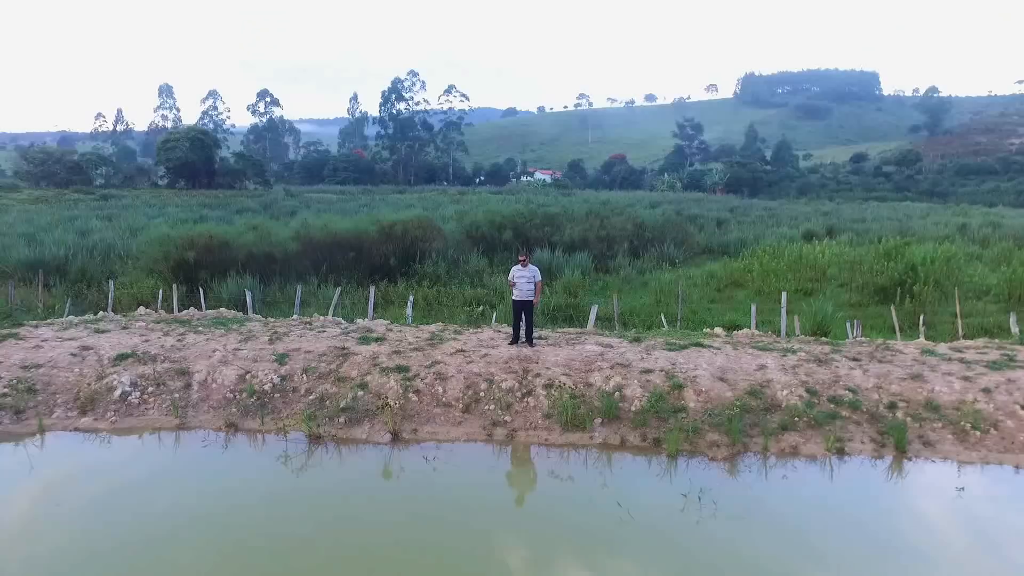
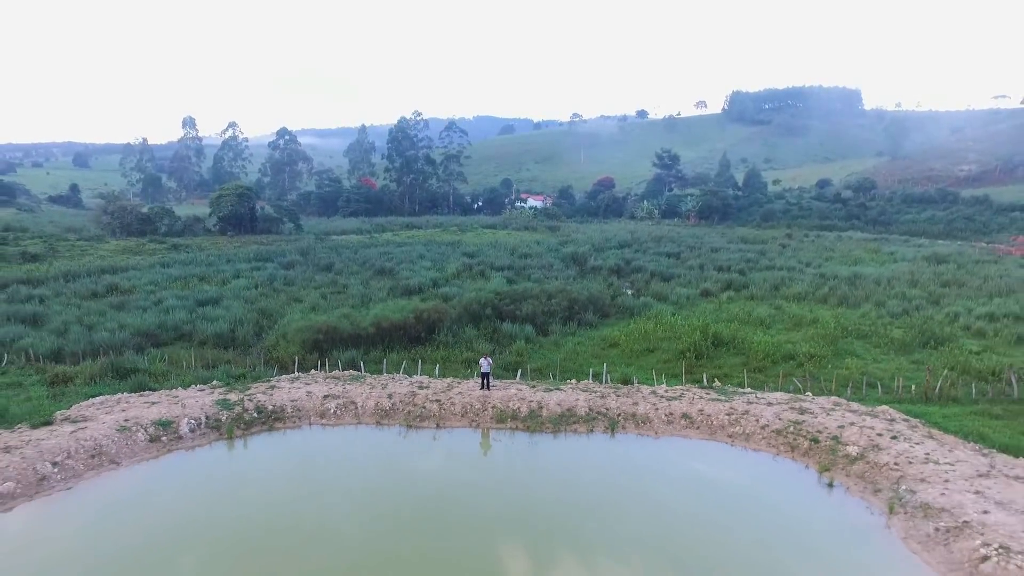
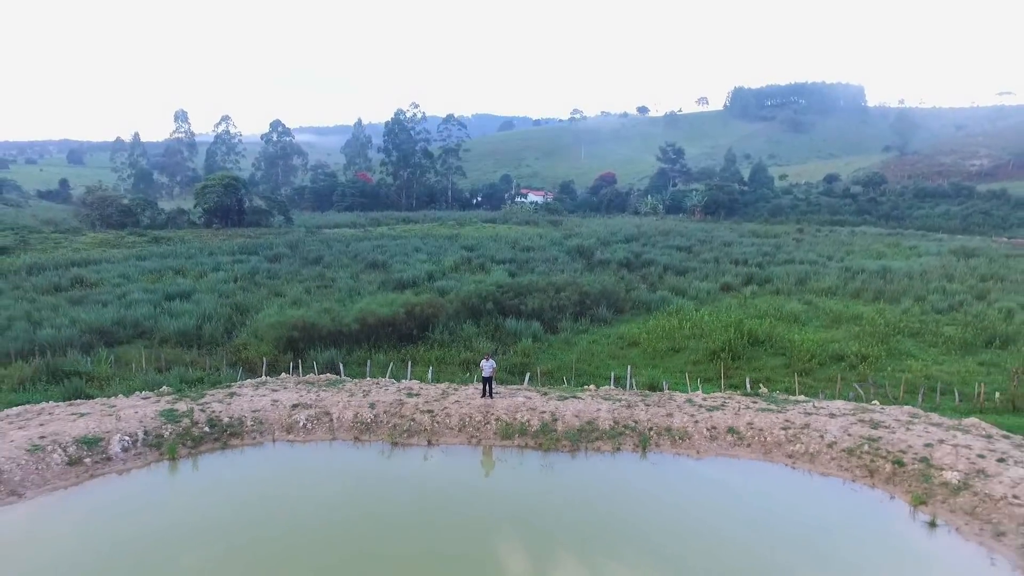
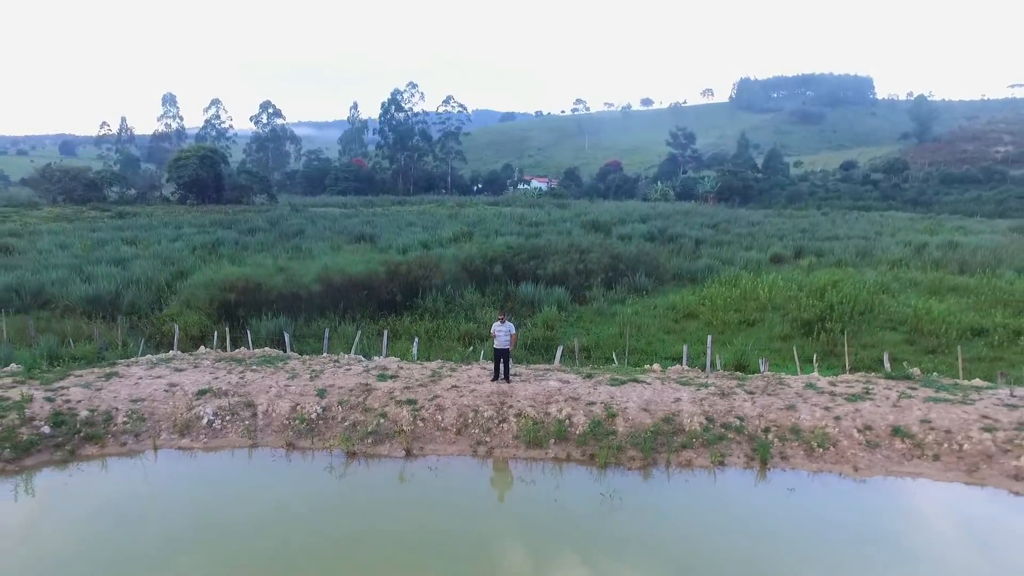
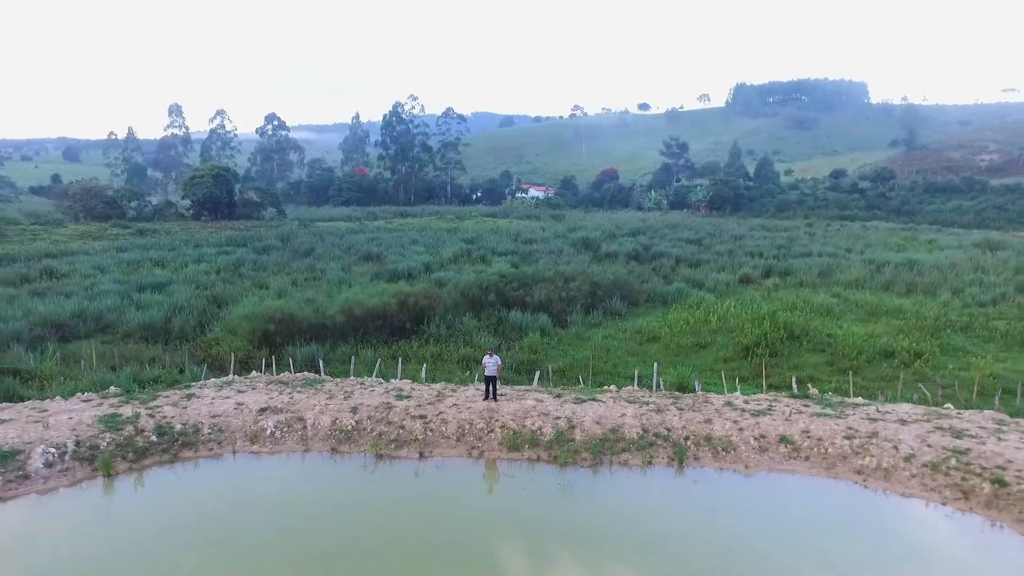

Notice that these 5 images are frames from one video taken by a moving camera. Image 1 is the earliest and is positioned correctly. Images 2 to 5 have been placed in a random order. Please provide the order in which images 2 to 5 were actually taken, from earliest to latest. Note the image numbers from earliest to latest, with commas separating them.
4, 5, 3, 2
